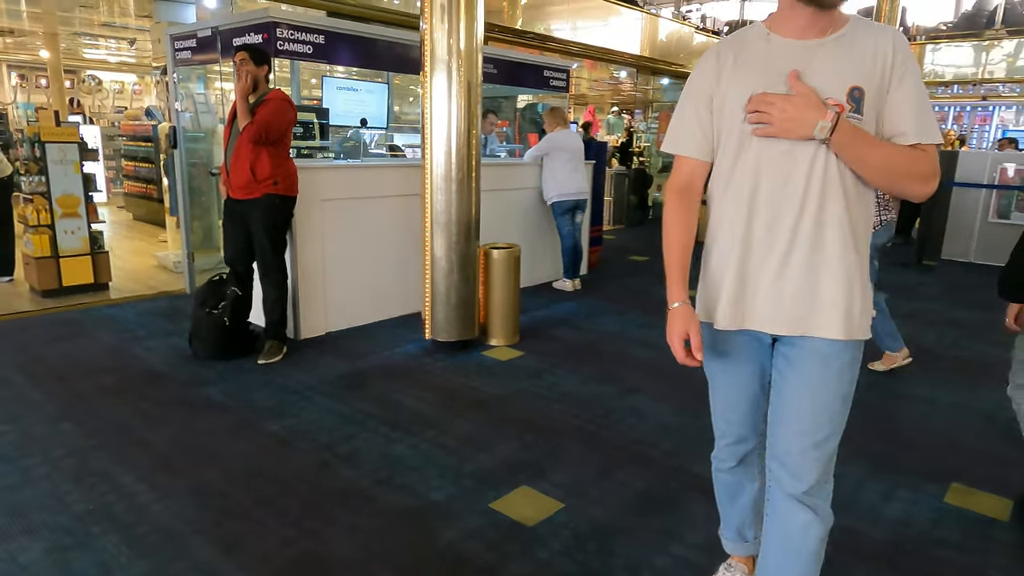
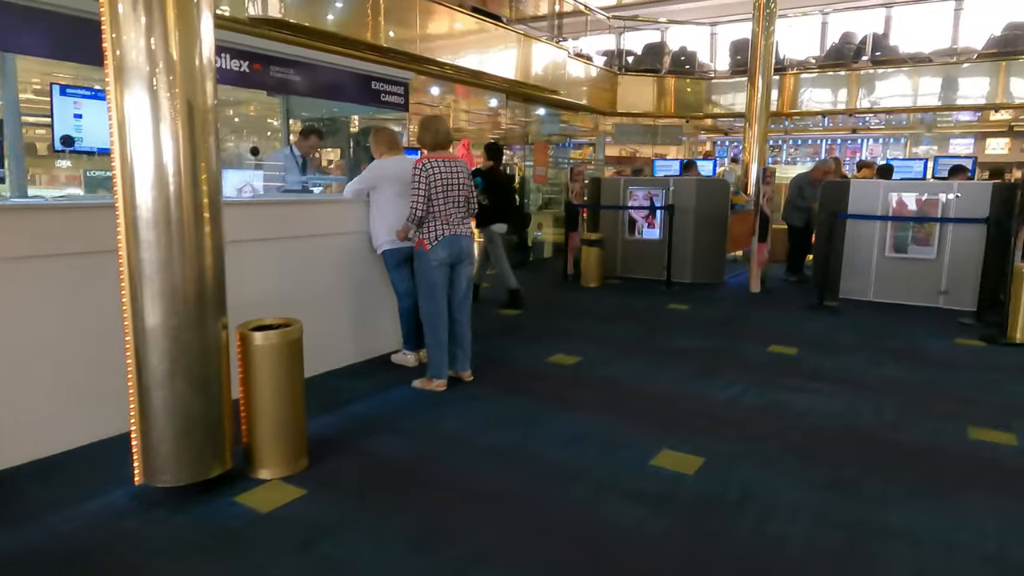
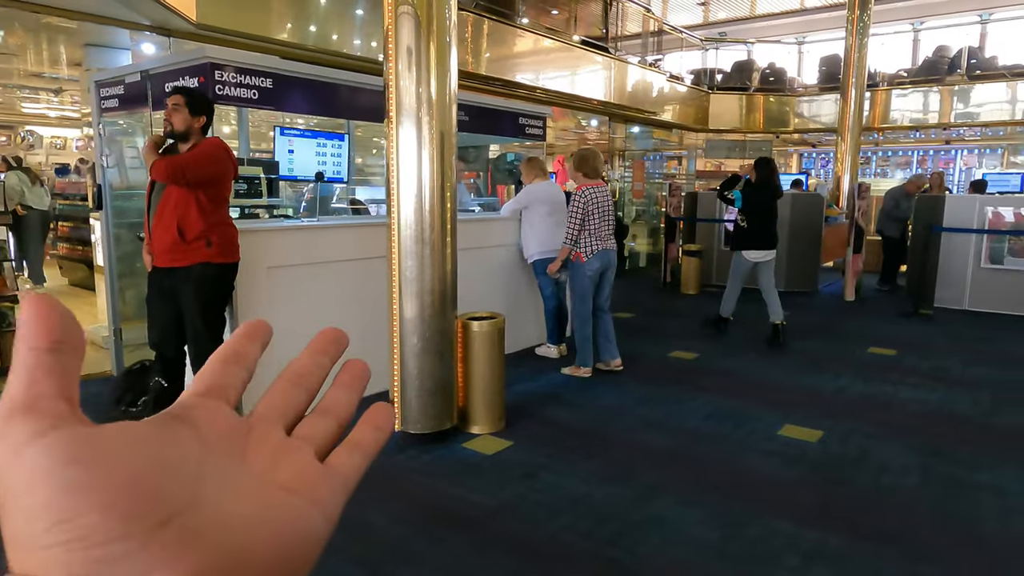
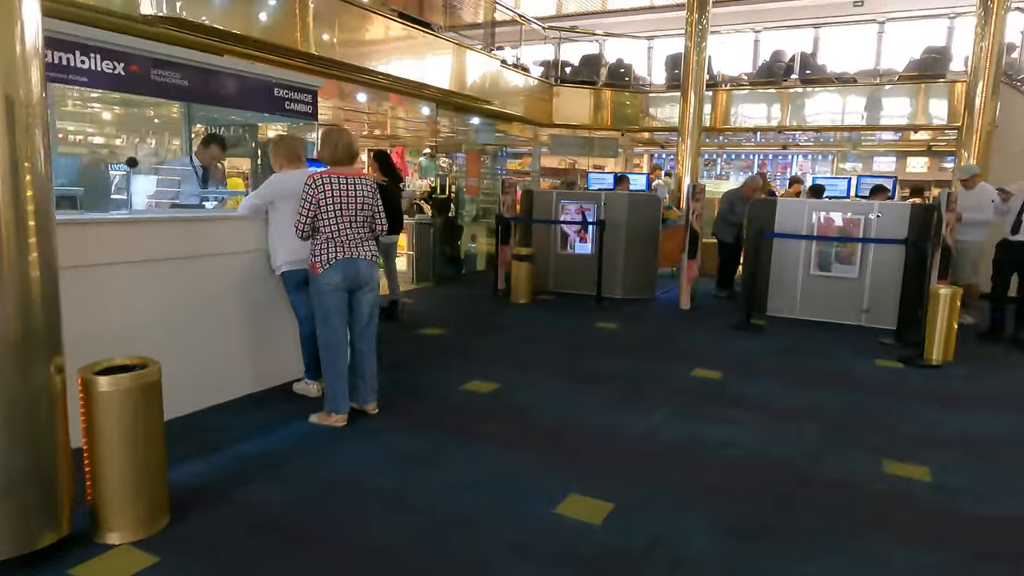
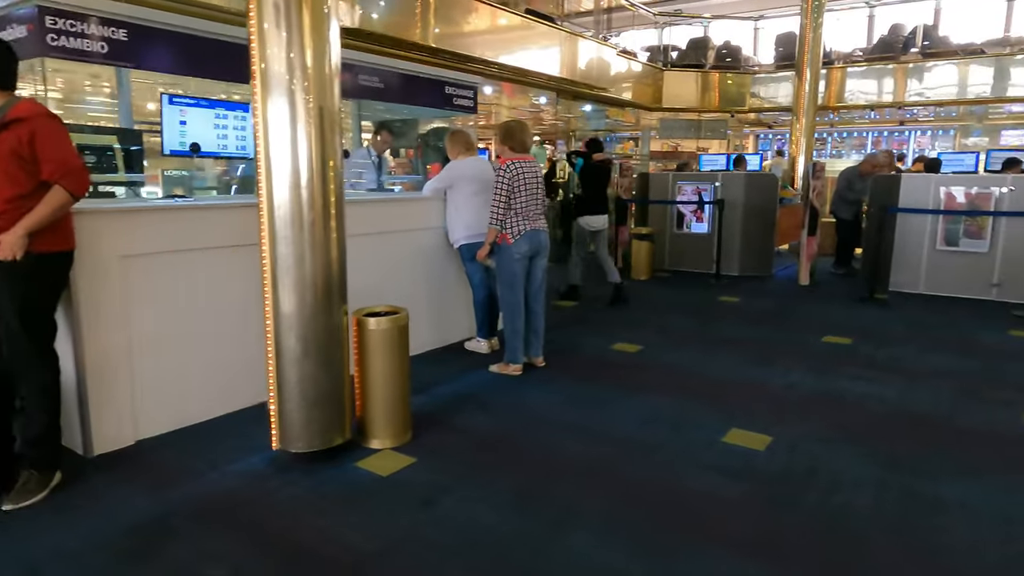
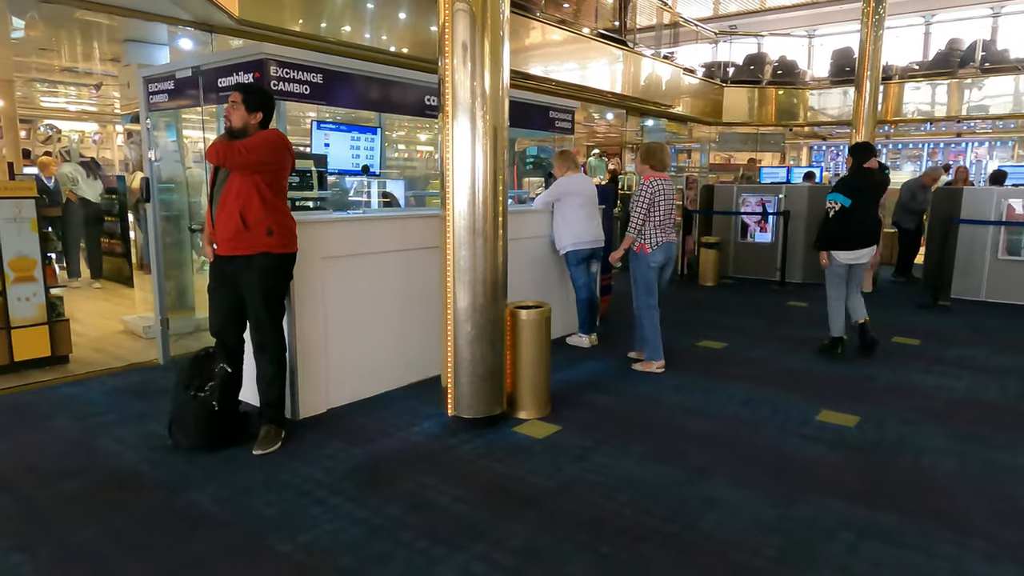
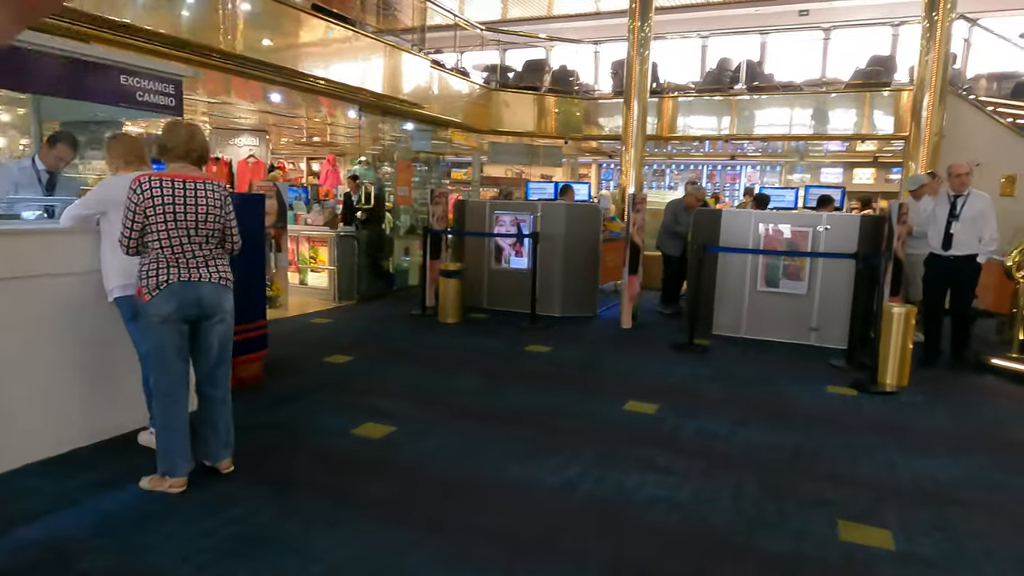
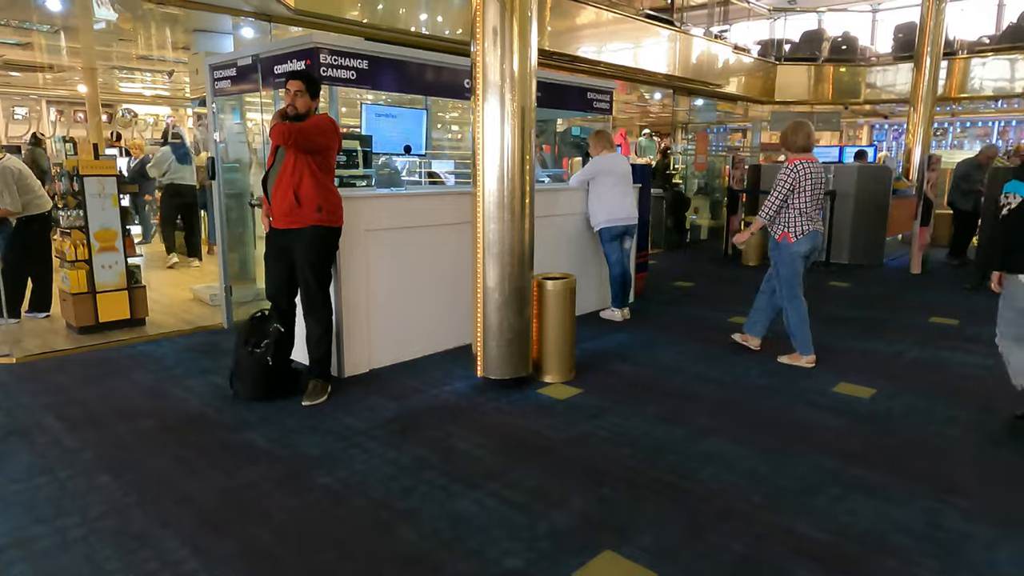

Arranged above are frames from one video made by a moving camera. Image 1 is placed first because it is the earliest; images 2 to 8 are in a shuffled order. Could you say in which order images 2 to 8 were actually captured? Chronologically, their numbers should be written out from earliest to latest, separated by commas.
8, 6, 3, 5, 2, 4, 7
